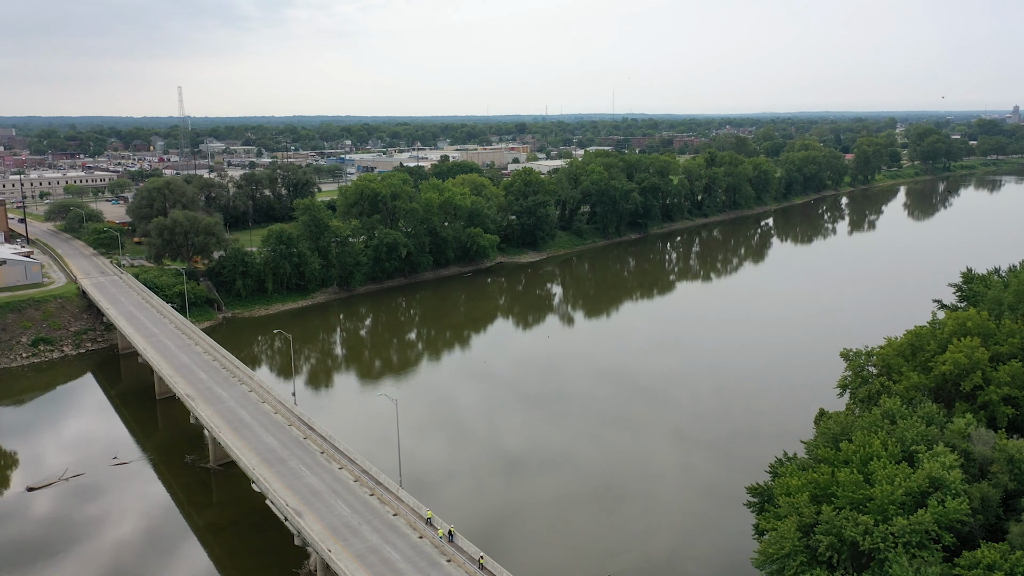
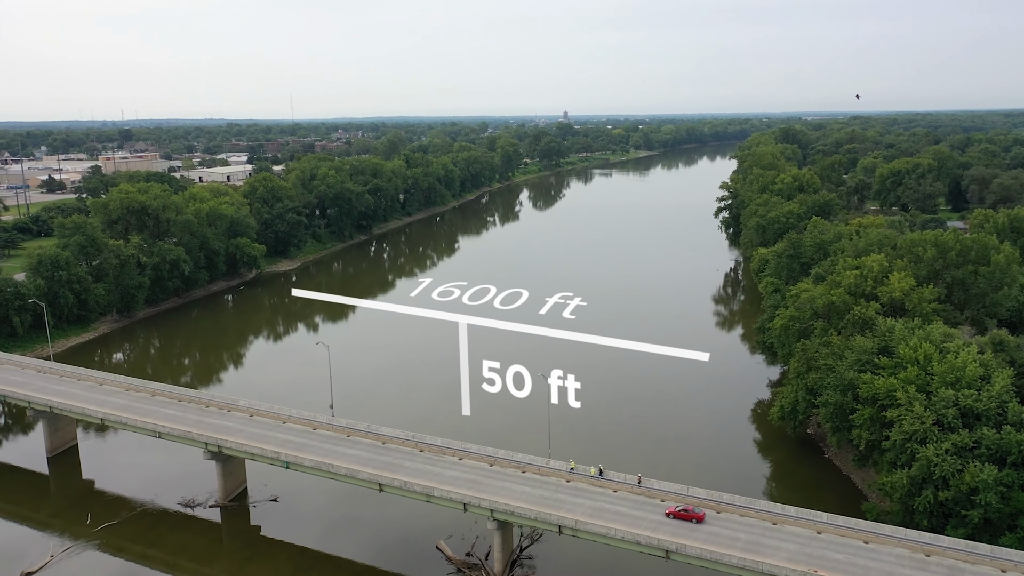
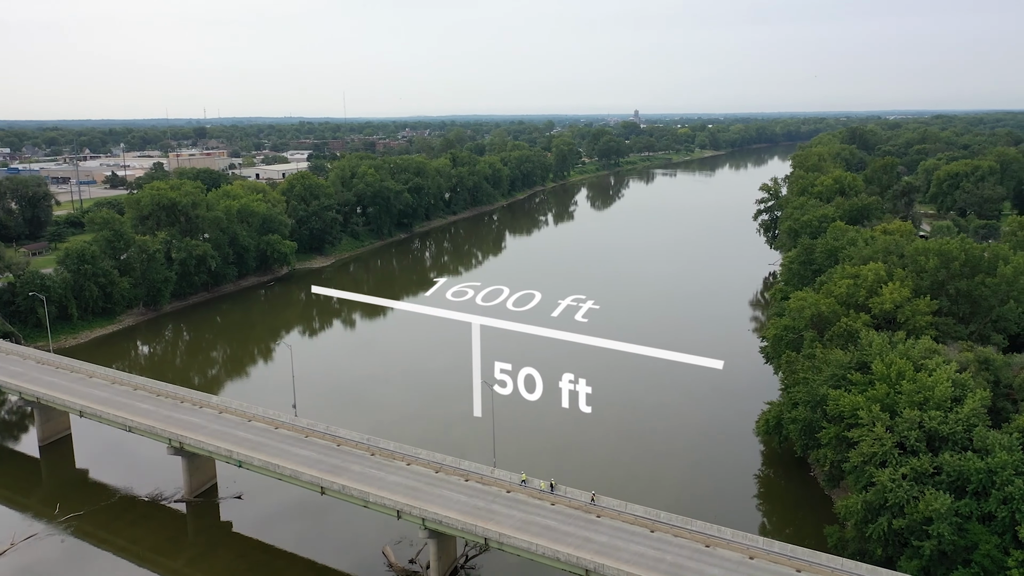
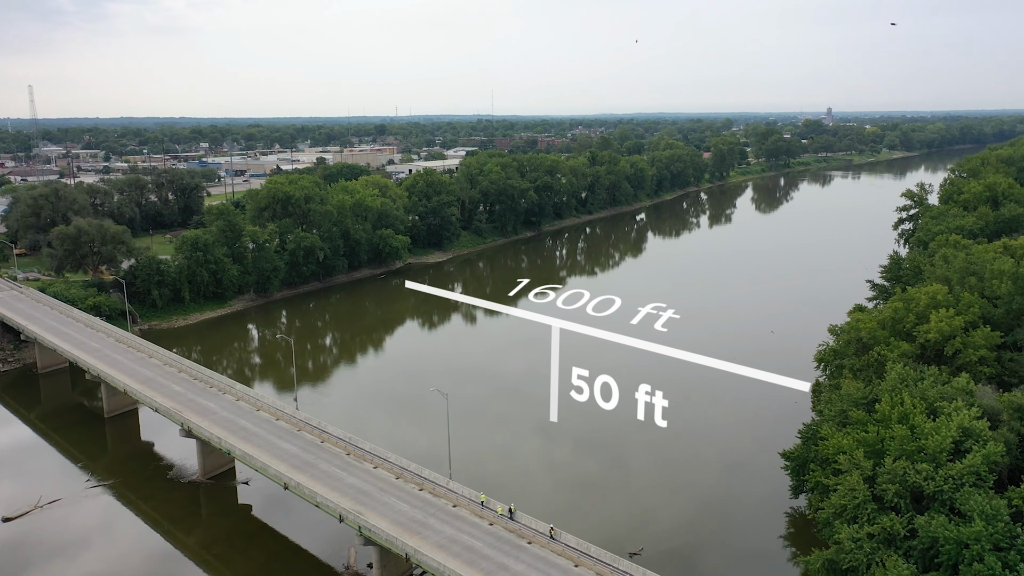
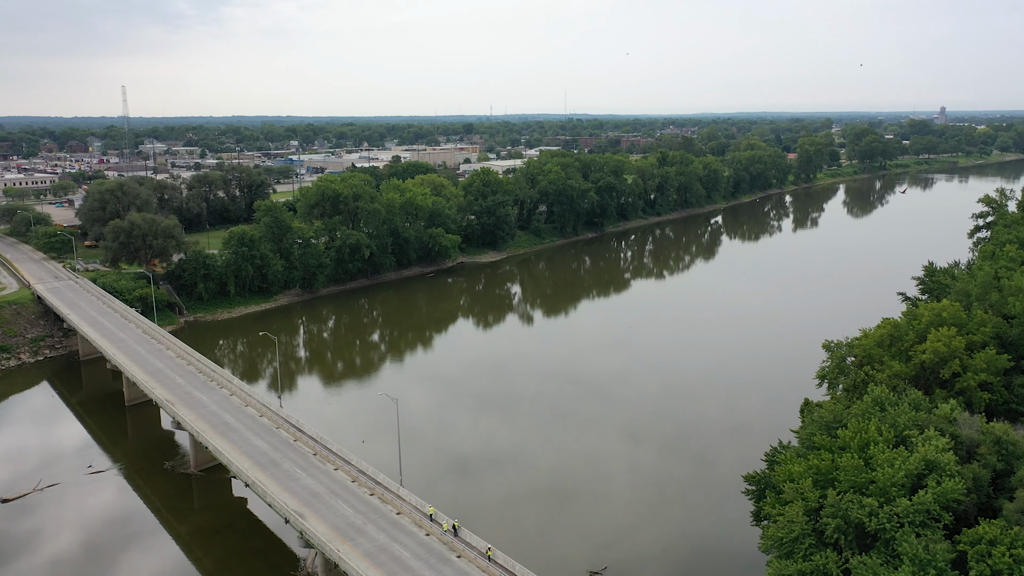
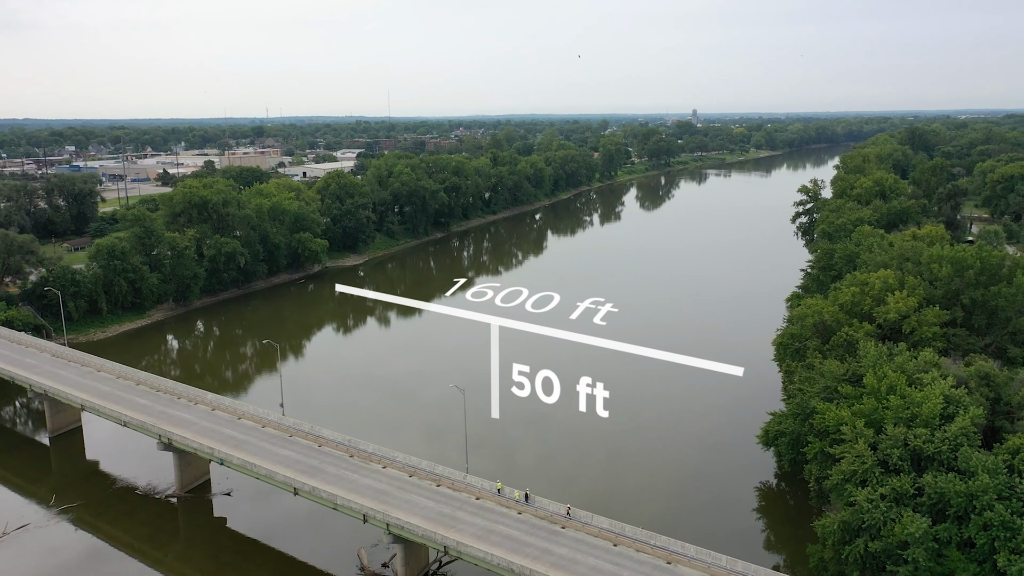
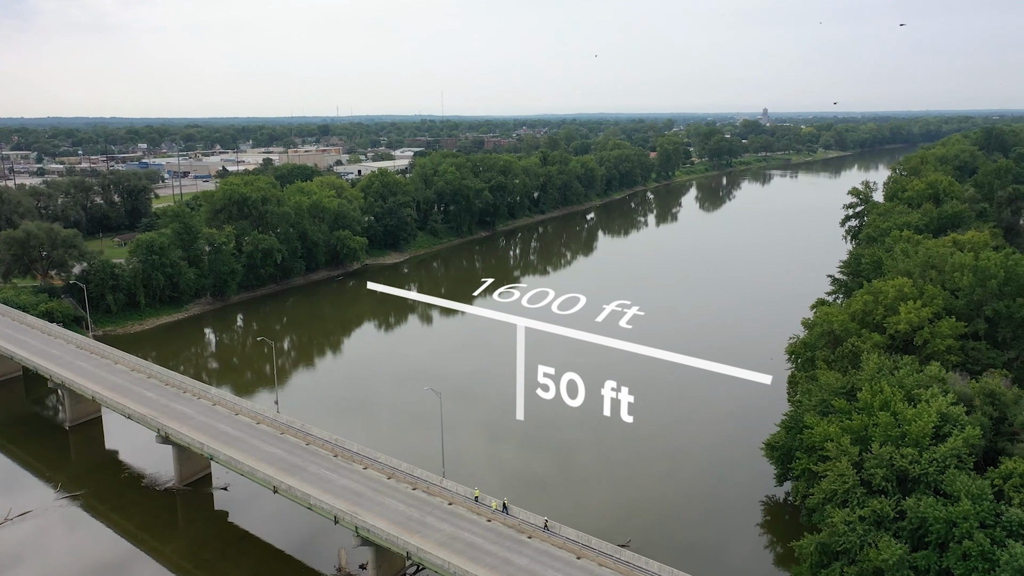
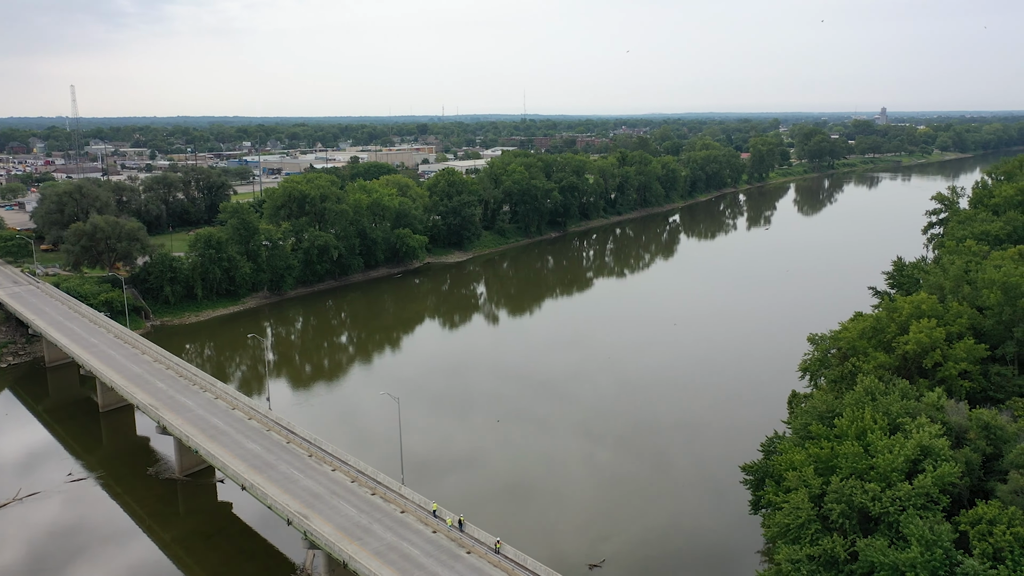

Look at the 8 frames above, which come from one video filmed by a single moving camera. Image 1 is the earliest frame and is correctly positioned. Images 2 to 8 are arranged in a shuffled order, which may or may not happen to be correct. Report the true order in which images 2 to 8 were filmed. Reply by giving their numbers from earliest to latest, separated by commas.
5, 8, 4, 7, 6, 3, 2
